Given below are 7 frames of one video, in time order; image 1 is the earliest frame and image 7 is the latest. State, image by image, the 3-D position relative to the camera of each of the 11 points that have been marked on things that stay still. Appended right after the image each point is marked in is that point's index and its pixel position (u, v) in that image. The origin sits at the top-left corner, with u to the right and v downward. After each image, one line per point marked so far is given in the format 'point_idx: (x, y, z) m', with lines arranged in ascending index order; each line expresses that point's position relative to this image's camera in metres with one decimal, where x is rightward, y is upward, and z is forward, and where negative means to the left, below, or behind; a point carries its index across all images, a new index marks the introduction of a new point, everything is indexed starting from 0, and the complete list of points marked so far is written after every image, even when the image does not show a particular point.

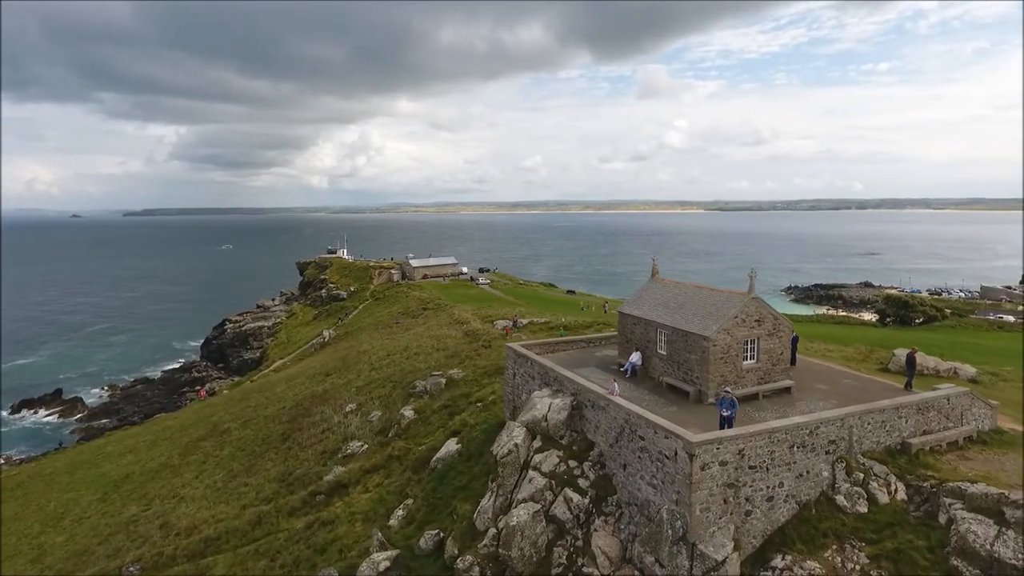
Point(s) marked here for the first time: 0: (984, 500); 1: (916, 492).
0: (+10.7, -4.8, +14.2) m
1: (+10.0, -5.0, +15.5) m
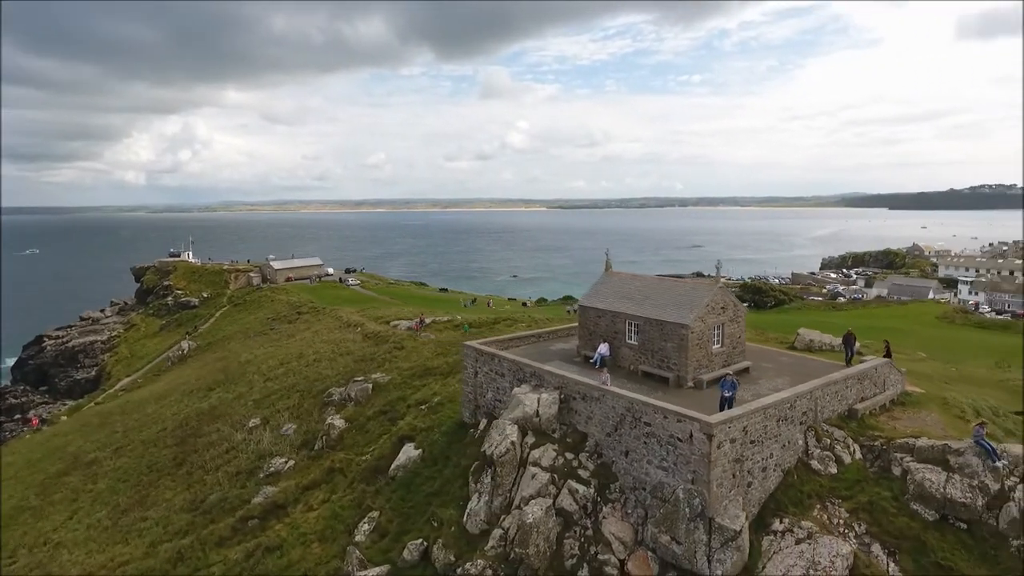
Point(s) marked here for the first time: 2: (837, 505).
0: (+11.2, -4.3, +16.7) m
1: (+10.1, -4.6, +17.8) m
2: (+8.4, -5.6, +16.2) m
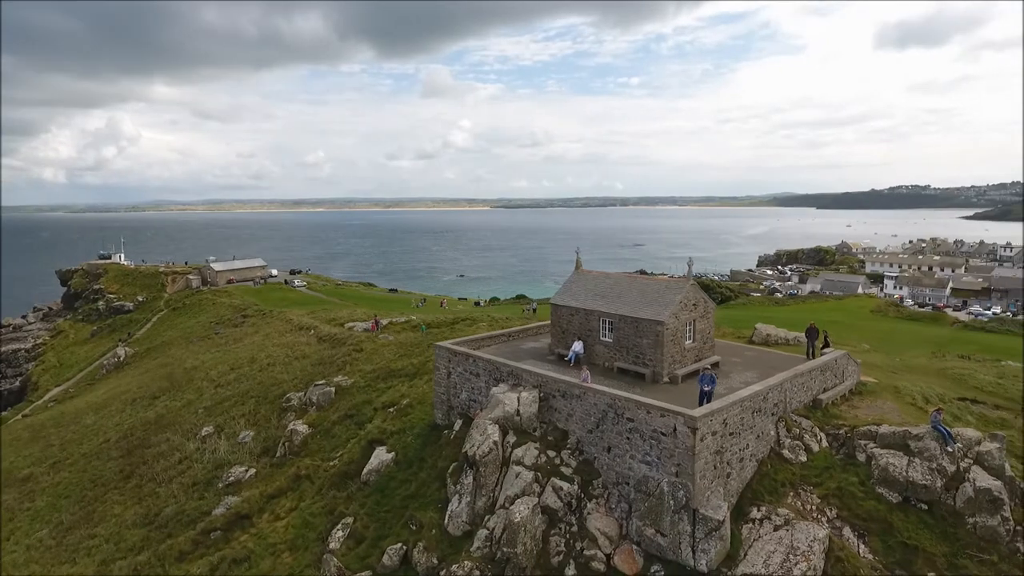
0: (+10.7, -4.2, +17.6) m
1: (+9.6, -4.5, +18.6) m
2: (+8.0, -5.5, +16.9) m
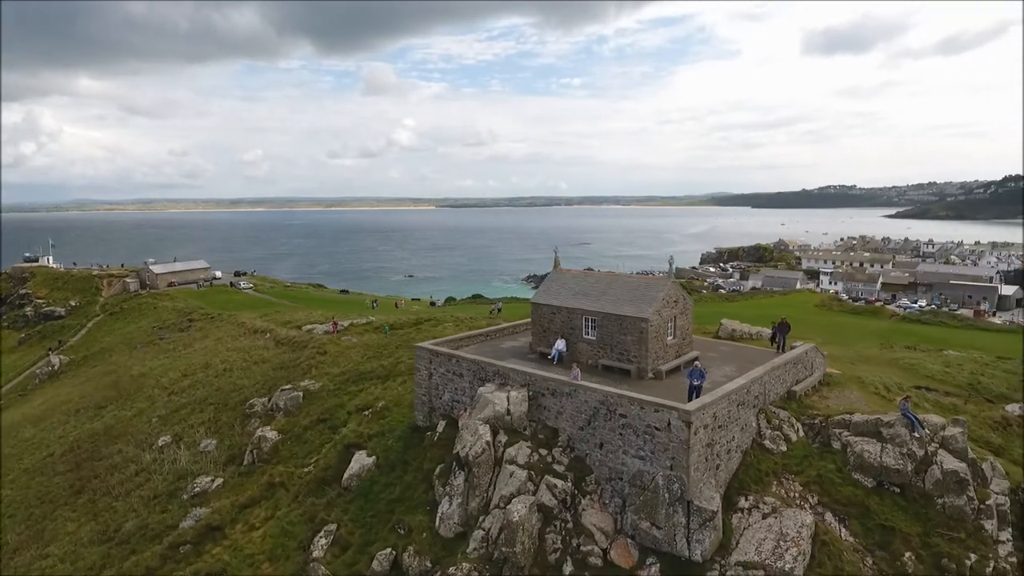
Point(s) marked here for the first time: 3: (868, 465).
0: (+10.4, -4.1, +18.5) m
1: (+9.2, -4.3, +19.4) m
2: (+7.8, -5.4, +17.5) m
3: (+10.0, -5.0, +17.6) m
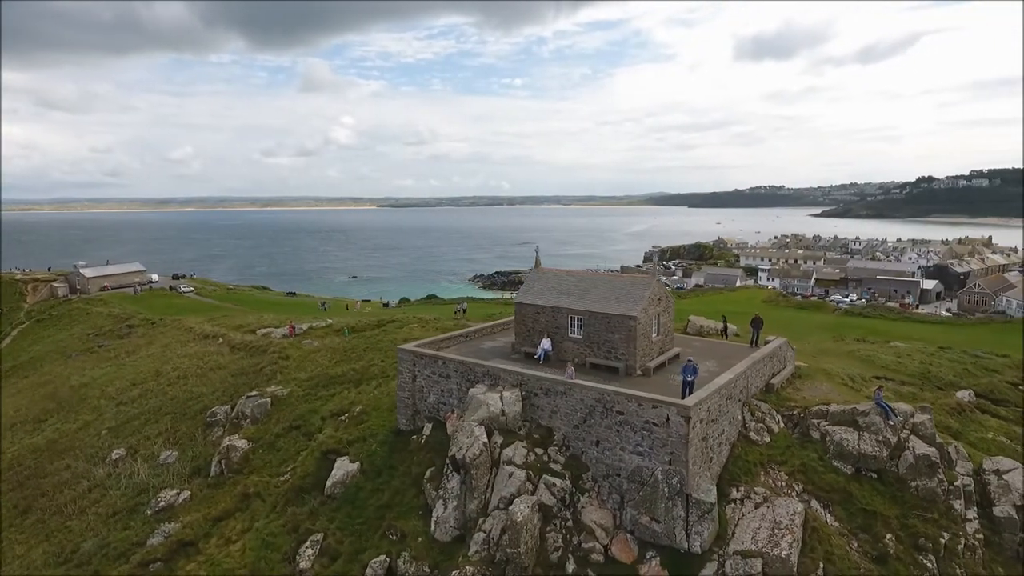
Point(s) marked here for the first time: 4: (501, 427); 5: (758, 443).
0: (+10.2, -3.9, +19.4) m
1: (+8.9, -4.2, +20.2) m
2: (+7.7, -5.3, +18.2) m
3: (+9.9, -4.9, +18.5) m
4: (-0.4, -4.1, +18.4) m
5: (+7.4, -4.7, +19.0) m
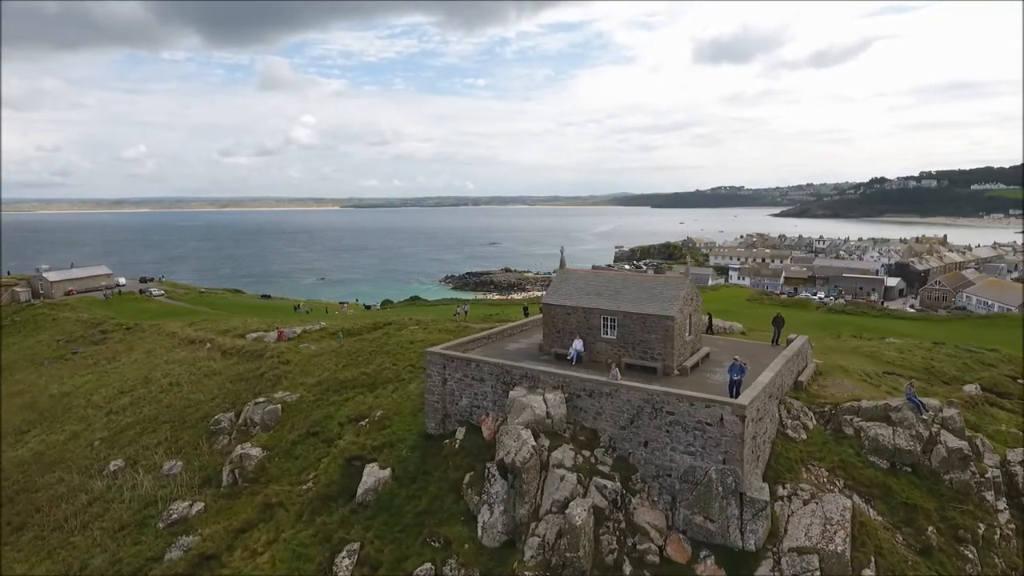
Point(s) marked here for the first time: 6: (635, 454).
0: (+11.4, -3.9, +19.8) m
1: (+10.1, -4.2, +20.5) m
2: (+9.0, -5.2, +18.5) m
3: (+11.2, -4.8, +18.9) m
4: (+0.9, -4.1, +18.2) m
5: (+8.7, -4.7, +19.2) m
6: (+3.4, -4.7, +17.7) m
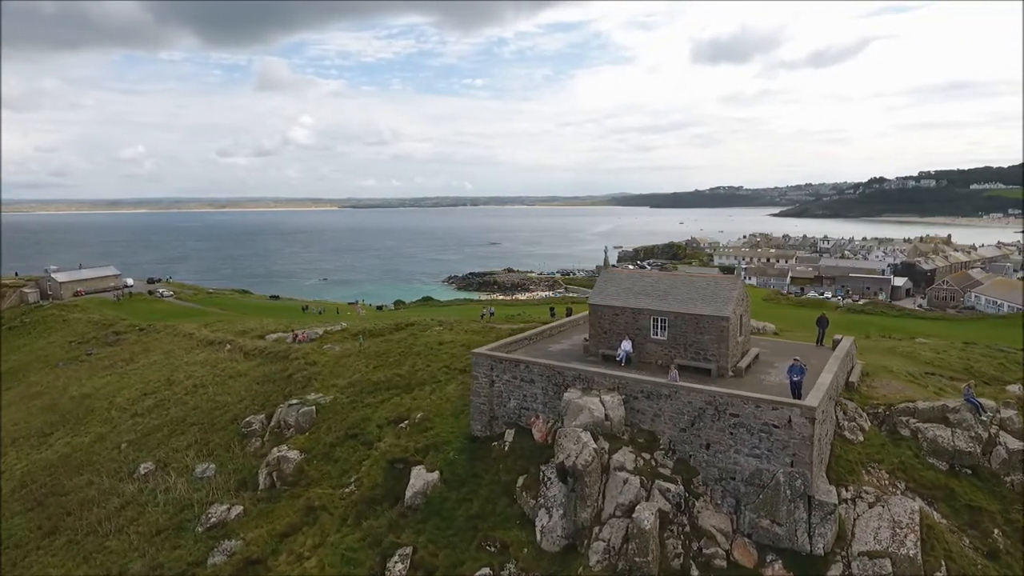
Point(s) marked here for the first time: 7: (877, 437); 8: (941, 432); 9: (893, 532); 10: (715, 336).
0: (+13.0, -3.9, +19.6) m
1: (+11.7, -4.2, +20.3) m
2: (+10.6, -5.2, +18.2) m
3: (+12.8, -4.8, +18.6) m
4: (+2.6, -4.1, +17.9) m
5: (+10.3, -4.7, +19.0) m
6: (+5.1, -4.7, +17.4) m
7: (+11.3, -4.6, +19.4) m
8: (+12.9, -4.3, +18.9) m
9: (+9.6, -6.2, +15.8) m
10: (+6.4, -1.5, +19.7) m
